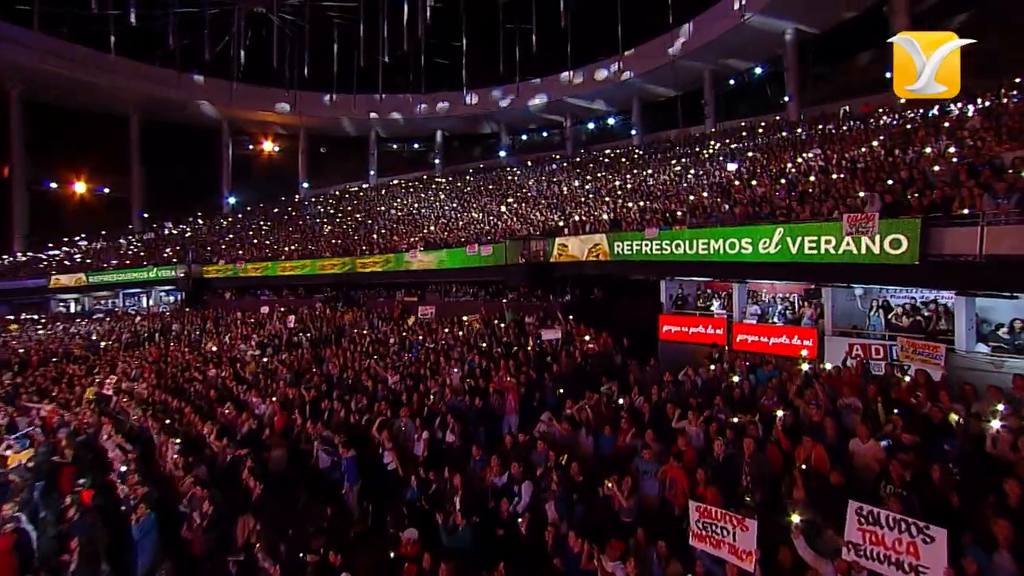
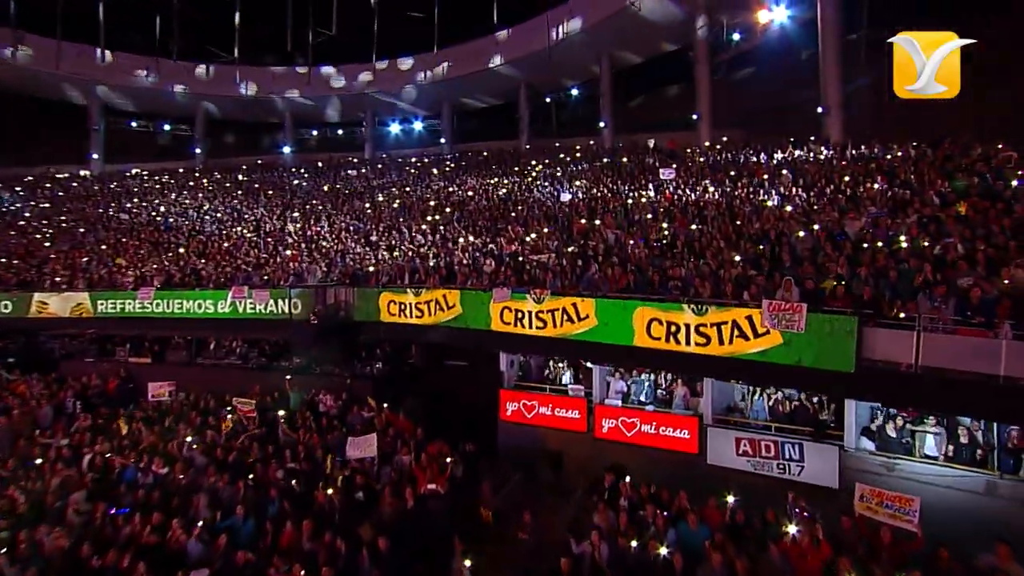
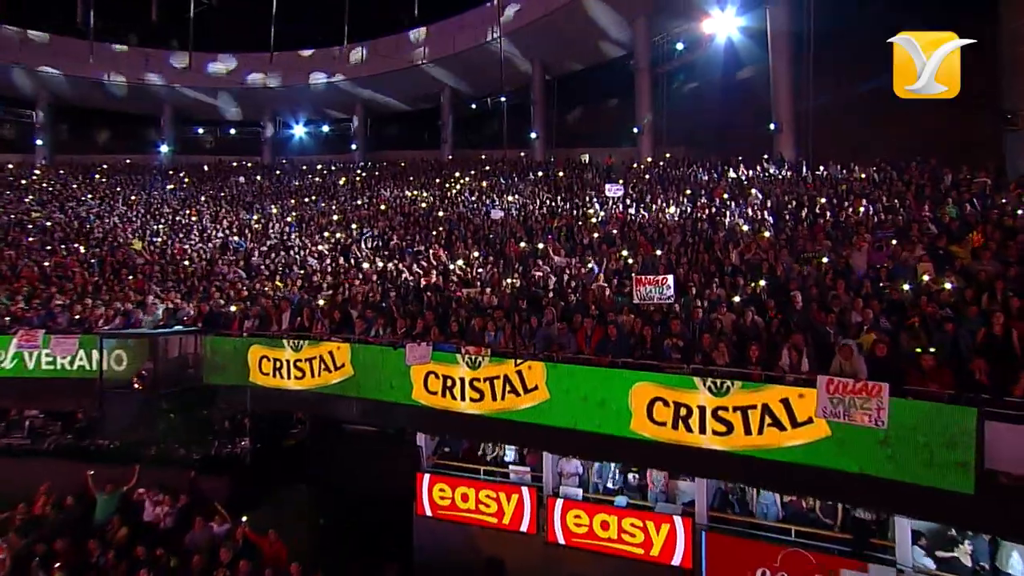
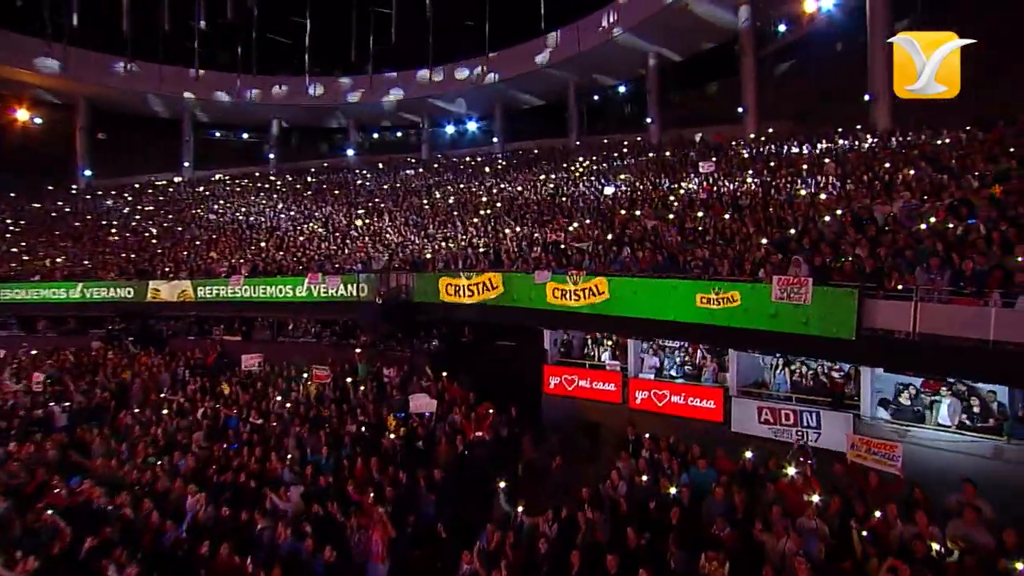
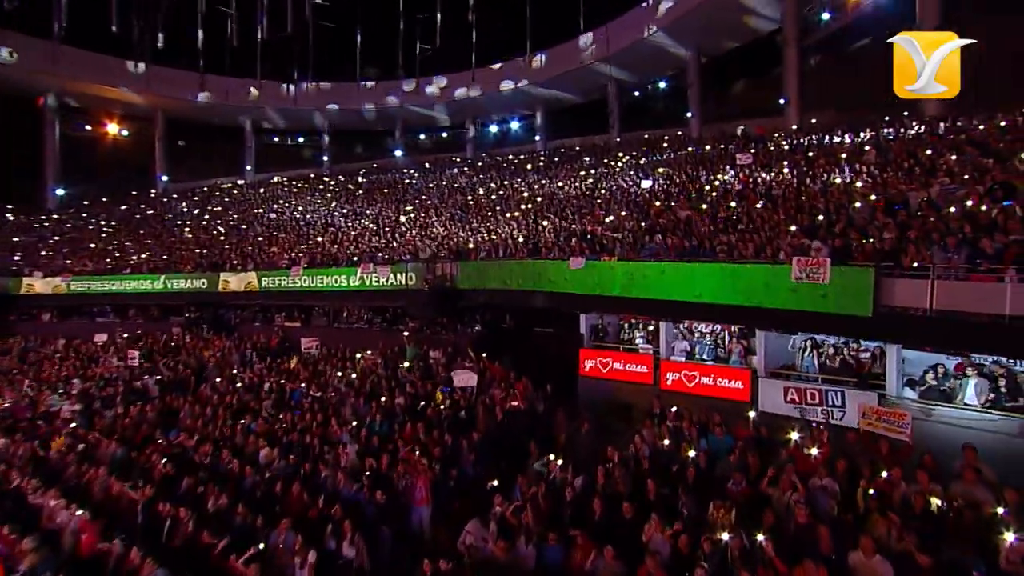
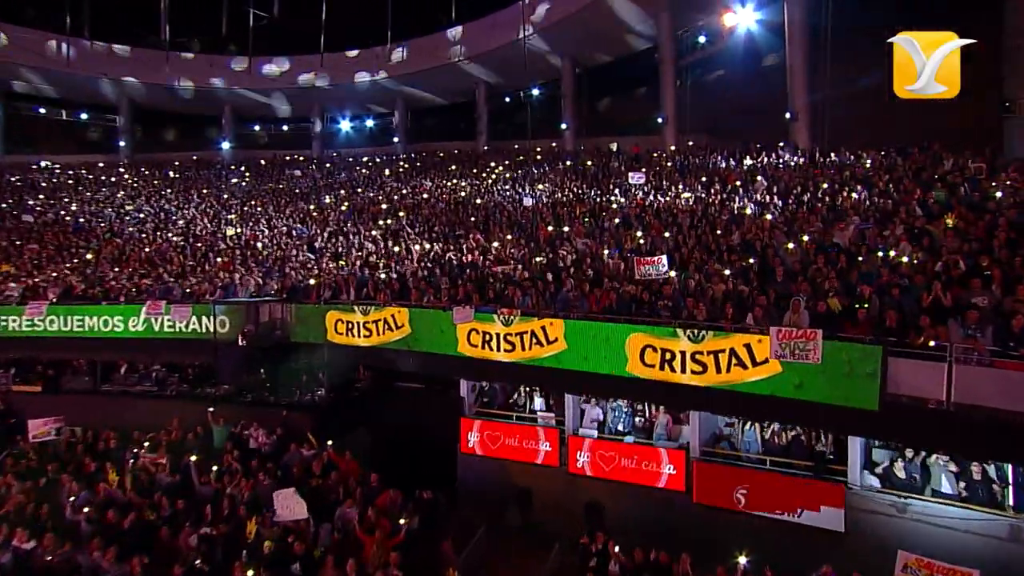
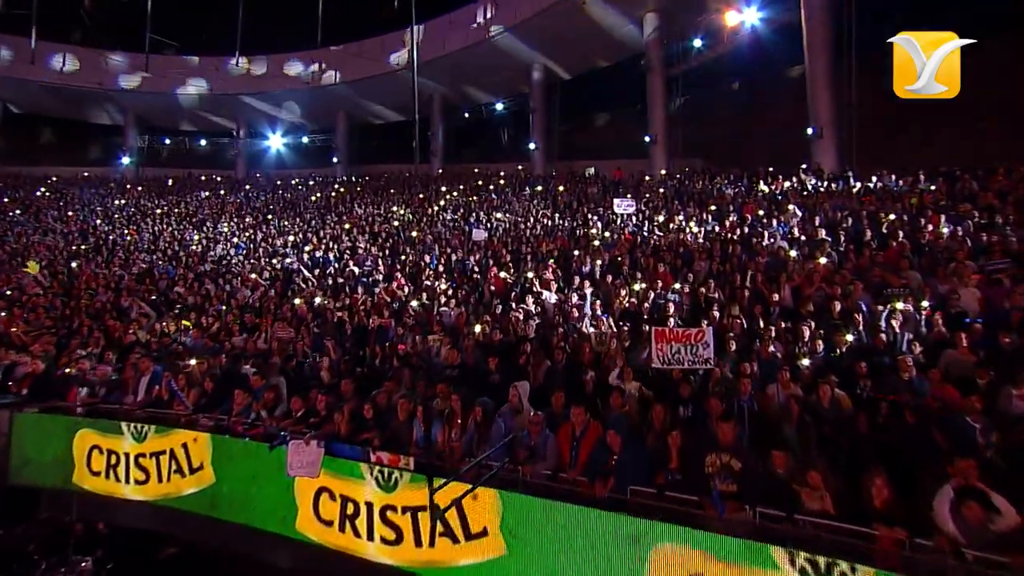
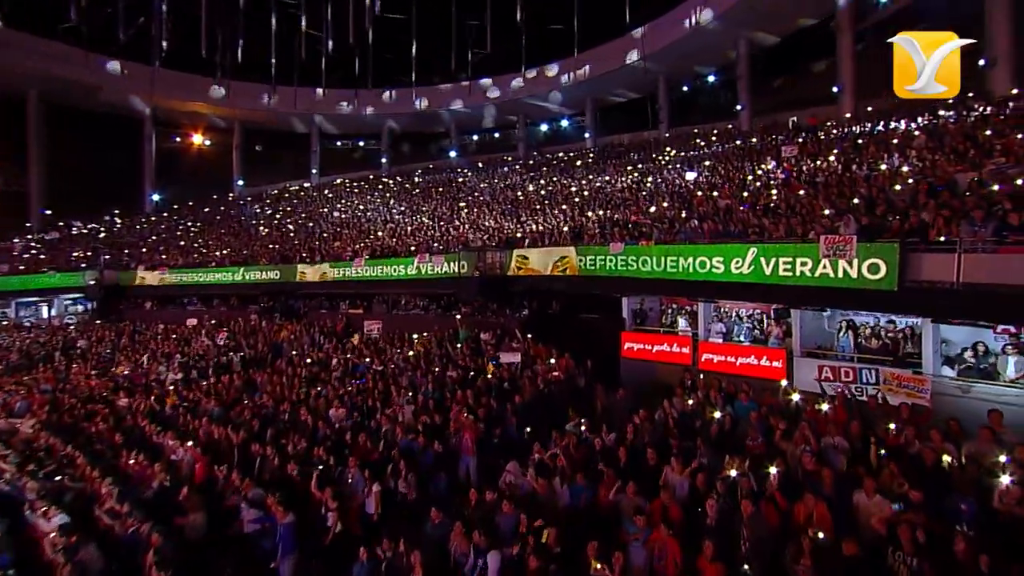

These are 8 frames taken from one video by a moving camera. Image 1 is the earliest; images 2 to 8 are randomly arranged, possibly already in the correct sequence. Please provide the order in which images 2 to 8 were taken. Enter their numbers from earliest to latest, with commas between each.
8, 5, 4, 2, 6, 3, 7
